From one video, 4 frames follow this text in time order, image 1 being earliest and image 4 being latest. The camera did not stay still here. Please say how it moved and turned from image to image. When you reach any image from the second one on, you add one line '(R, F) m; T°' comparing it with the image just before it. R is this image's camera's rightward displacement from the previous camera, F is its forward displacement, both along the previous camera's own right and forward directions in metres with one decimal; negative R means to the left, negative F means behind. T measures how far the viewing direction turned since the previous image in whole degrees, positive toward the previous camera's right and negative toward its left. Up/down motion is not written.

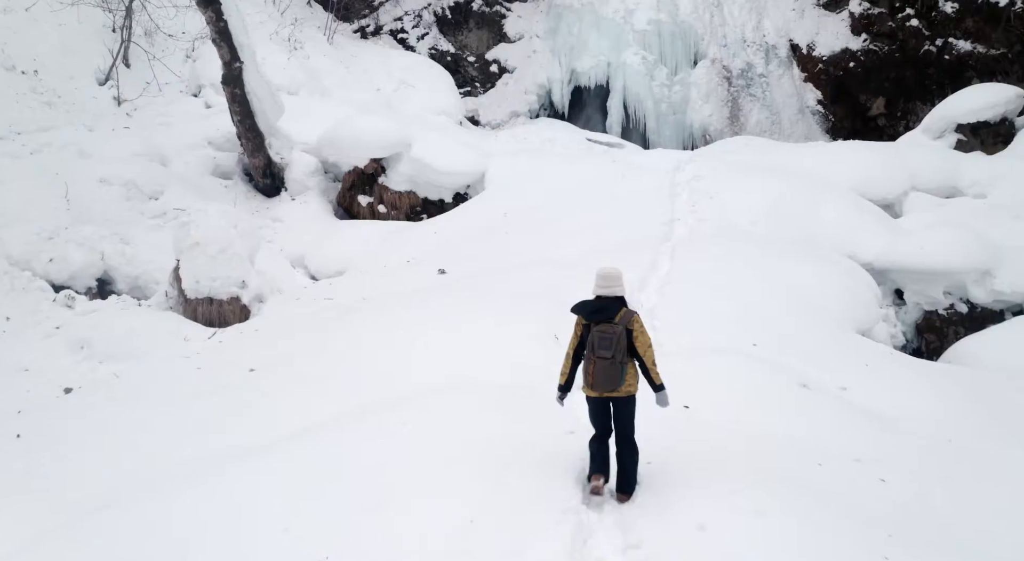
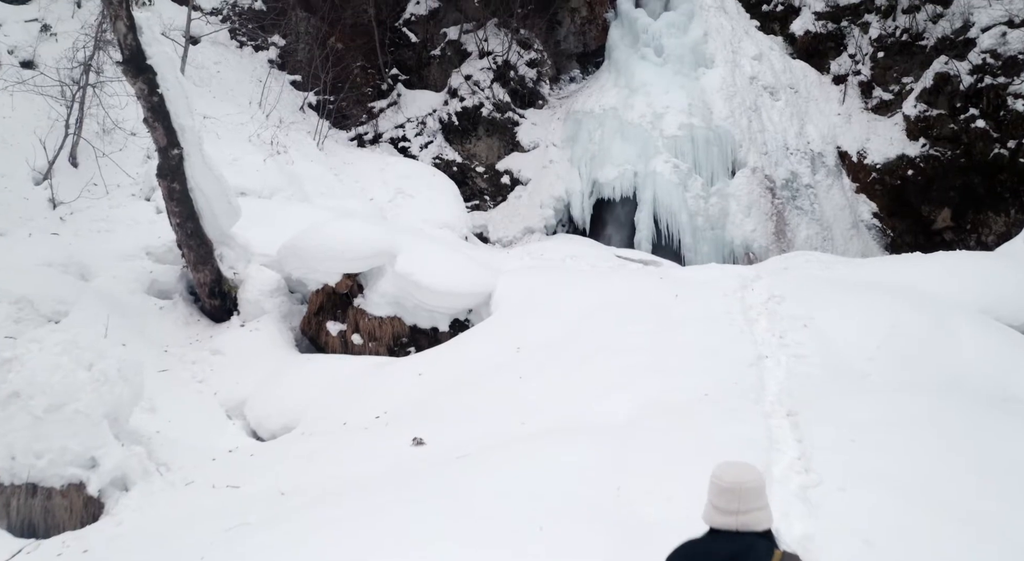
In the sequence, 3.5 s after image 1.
(0.0, +2.4) m; -1°
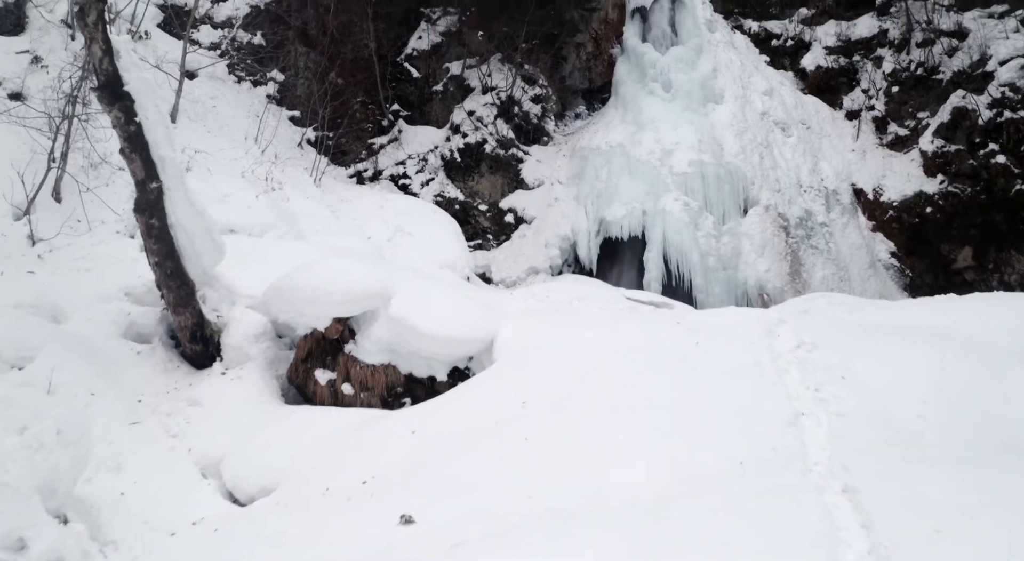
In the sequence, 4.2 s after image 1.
(0.0, +0.6) m; 0°
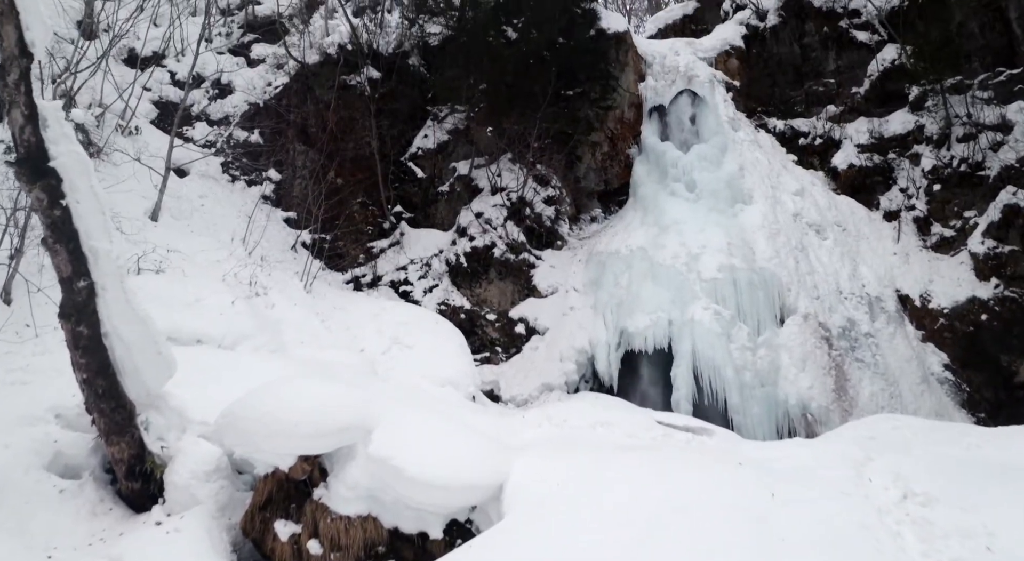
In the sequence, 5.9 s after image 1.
(-0.1, +1.3) m; -1°
